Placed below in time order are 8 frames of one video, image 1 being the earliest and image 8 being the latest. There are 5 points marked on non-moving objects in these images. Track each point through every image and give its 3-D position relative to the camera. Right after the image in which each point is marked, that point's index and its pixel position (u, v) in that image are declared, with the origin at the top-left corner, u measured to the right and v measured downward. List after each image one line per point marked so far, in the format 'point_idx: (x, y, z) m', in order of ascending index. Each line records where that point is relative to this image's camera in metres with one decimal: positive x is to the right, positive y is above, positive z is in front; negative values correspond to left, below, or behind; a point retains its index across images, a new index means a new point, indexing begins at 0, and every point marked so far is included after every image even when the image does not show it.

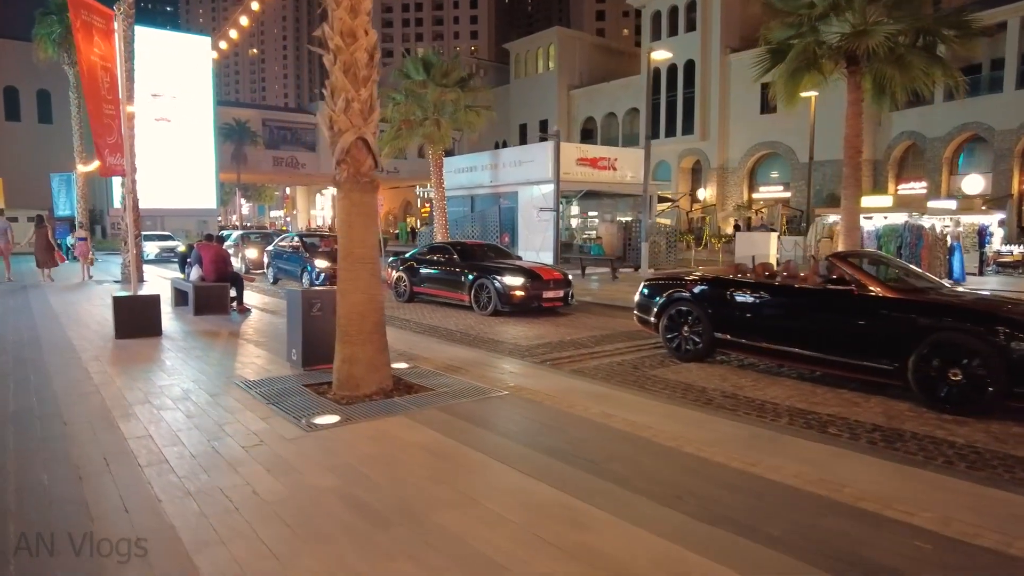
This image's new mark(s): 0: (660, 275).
0: (+2.2, +0.2, +10.1) m
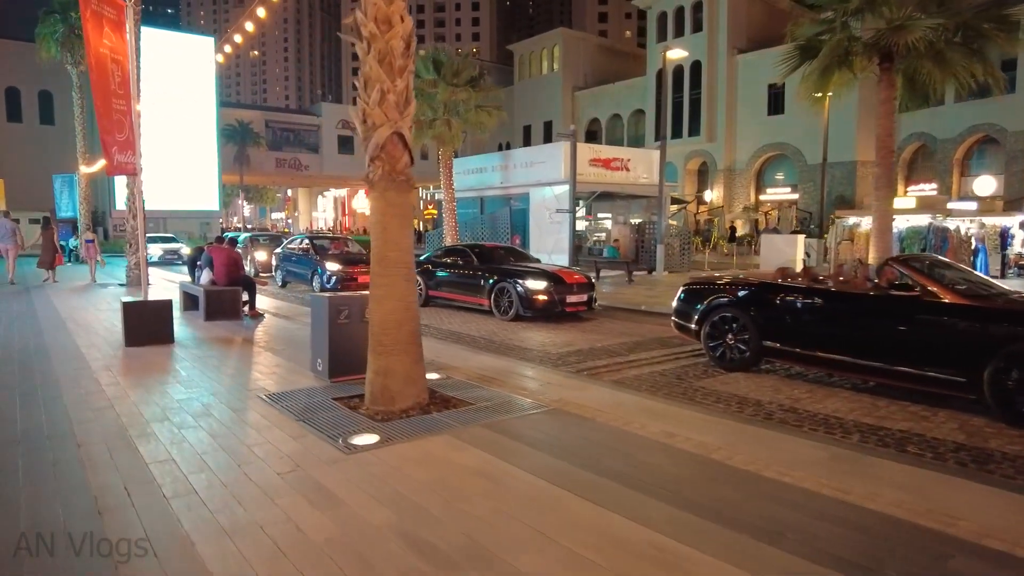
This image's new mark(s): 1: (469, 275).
0: (+2.6, +0.1, +9.6) m
1: (-0.9, +0.3, +14.4) m
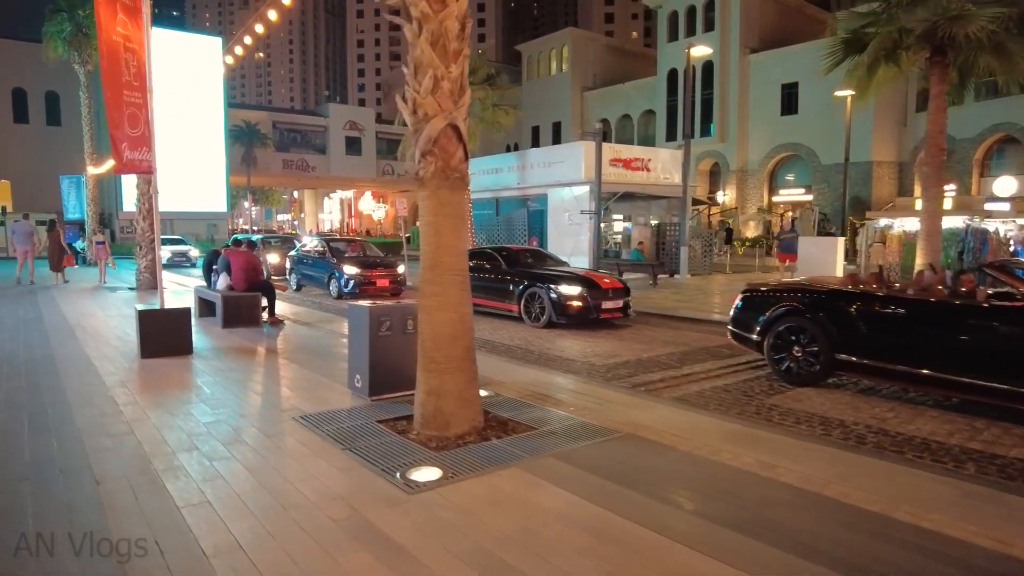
0: (+3.2, 0.0, +8.9) m
1: (-0.3, +0.2, +13.7) m
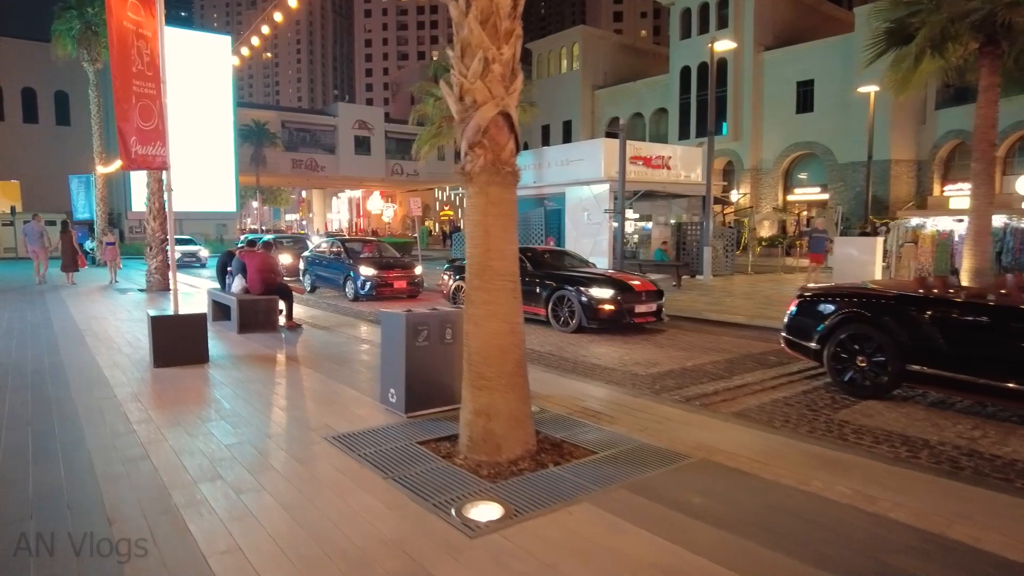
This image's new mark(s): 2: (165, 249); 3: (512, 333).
0: (+3.7, 0.0, +8.2) m
1: (+0.2, +0.1, +13.1) m
2: (-9.8, +1.1, +19.1) m
3: (0.0, -0.3, +5.0) m
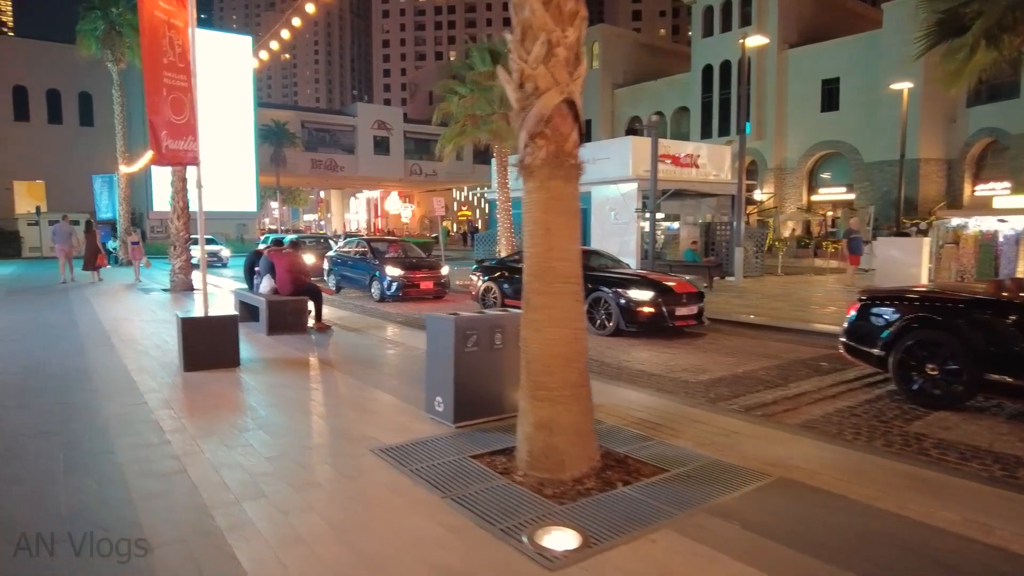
0: (+4.2, -0.1, +7.8) m
1: (+0.8, +0.1, +12.7) m
2: (-9.1, +1.1, +18.9) m
3: (+0.4, -0.4, +4.6) m
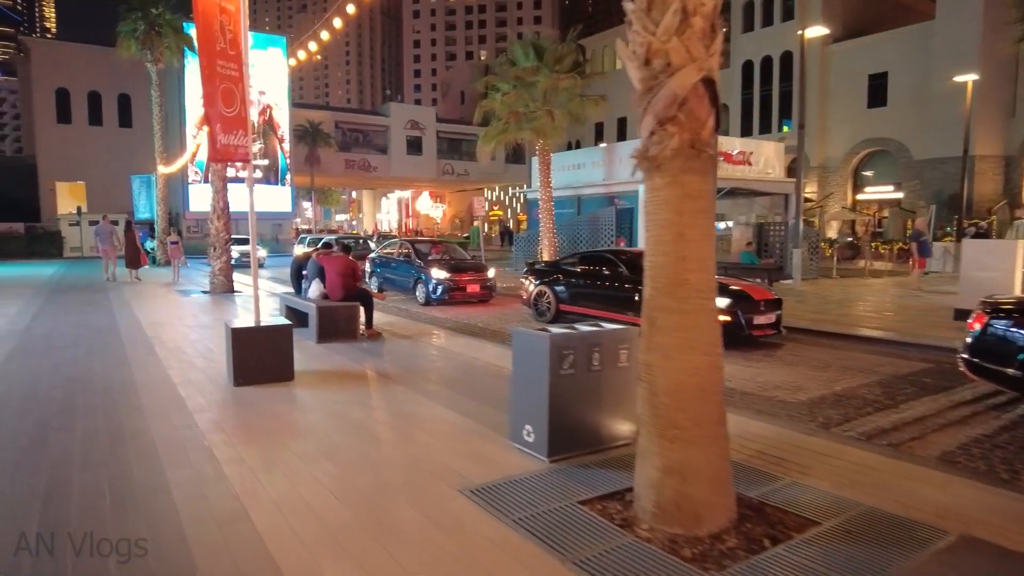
0: (+5.0, -0.2, +6.8) m
1: (+1.9, 0.0, +11.9) m
2: (-7.8, +1.0, +18.5) m
3: (+1.1, -0.5, +3.9) m
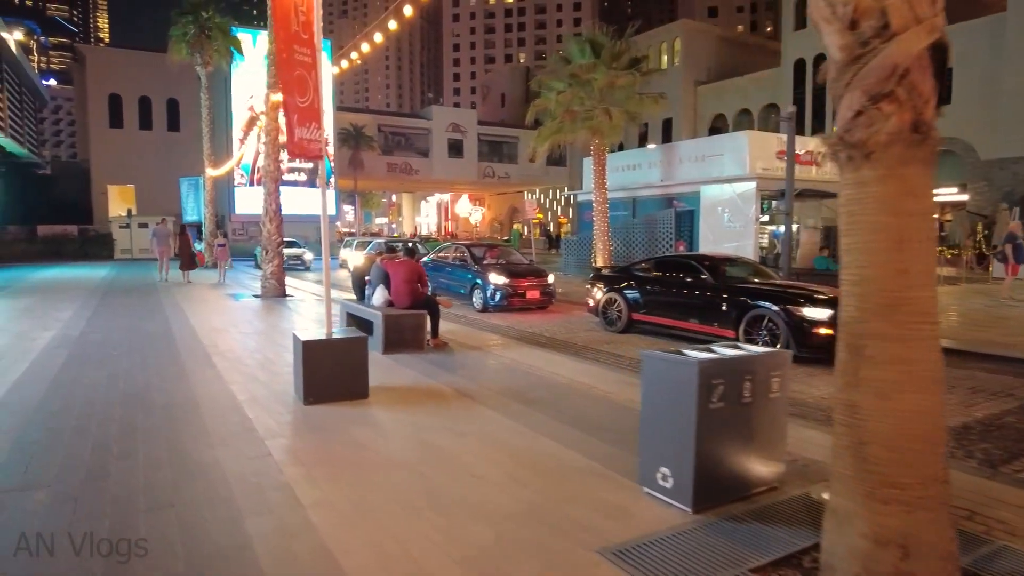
0: (+5.9, -0.3, +5.8) m
1: (+3.1, -0.1, +11.0) m
2: (-6.2, +0.9, +18.1) m
3: (+1.9, -0.5, +3.0) m
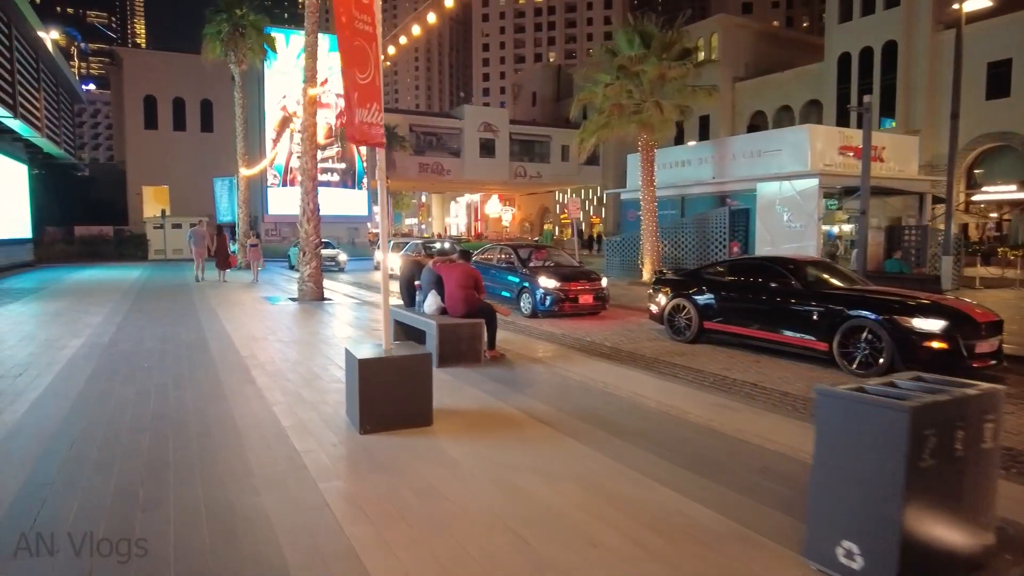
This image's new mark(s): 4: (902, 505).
0: (+6.7, -0.4, +4.5) m
1: (+4.0, -0.2, +9.9) m
2: (-5.0, +0.9, +17.3) m
3: (+2.5, -0.6, +1.9) m
4: (+1.7, -1.0, +3.0) m
